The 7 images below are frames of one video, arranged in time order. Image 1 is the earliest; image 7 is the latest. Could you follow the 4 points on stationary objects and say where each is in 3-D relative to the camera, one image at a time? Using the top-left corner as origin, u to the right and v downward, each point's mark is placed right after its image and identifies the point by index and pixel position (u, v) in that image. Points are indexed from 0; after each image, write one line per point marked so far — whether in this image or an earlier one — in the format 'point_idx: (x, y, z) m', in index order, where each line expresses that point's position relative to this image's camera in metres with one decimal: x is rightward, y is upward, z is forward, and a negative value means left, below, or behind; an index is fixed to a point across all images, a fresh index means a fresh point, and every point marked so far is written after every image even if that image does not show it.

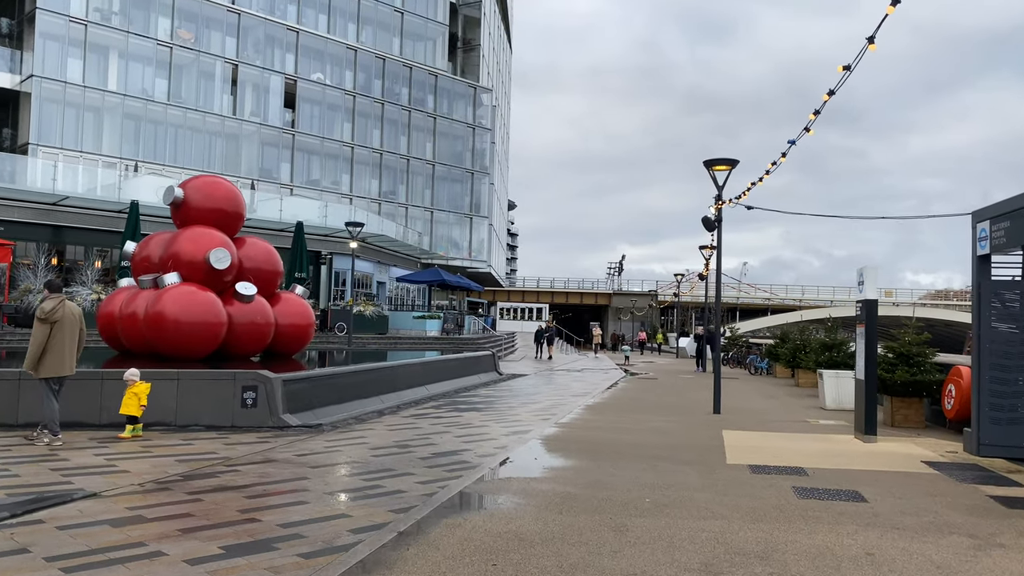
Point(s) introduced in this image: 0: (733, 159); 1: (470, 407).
0: (+3.7, +2.2, +13.4) m
1: (-0.7, -2.0, +13.6) m
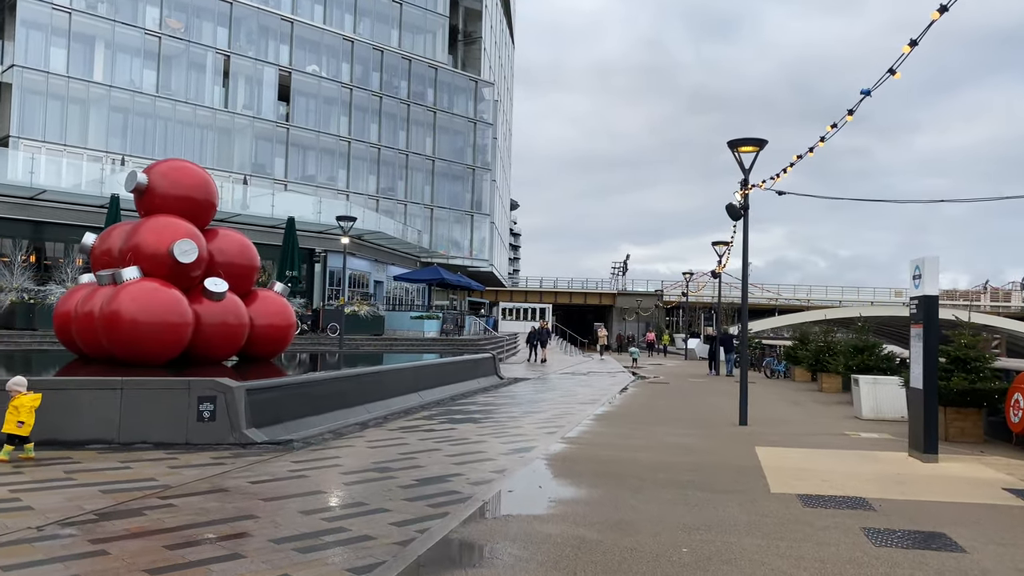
0: (+3.7, +2.2, +12.0) m
1: (-0.7, -2.0, +12.1) m
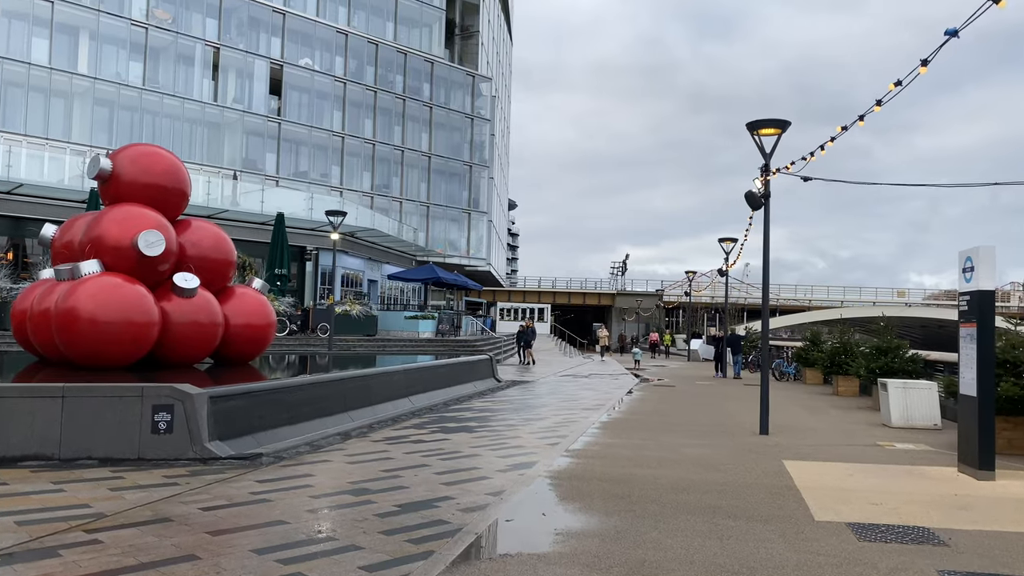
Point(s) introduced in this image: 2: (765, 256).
0: (+3.7, +2.3, +10.9) m
1: (-0.7, -1.9, +11.0) m
2: (+3.4, +0.4, +10.9) m
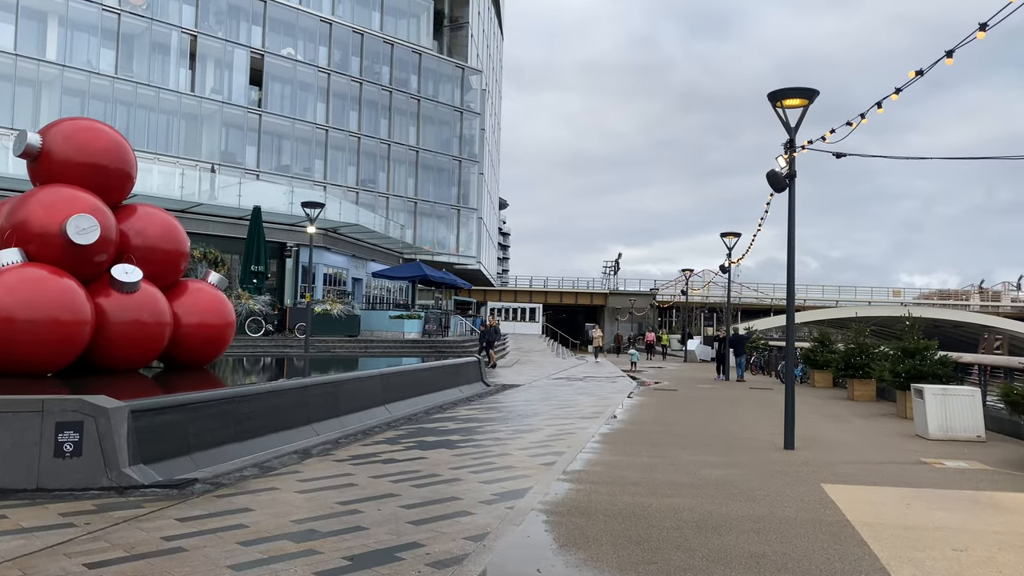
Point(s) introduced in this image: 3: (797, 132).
0: (+3.6, +2.4, +9.6) m
1: (-0.9, -1.8, +9.6) m
2: (+3.3, +0.5, +9.5) m
3: (+3.4, +1.9, +9.6) m
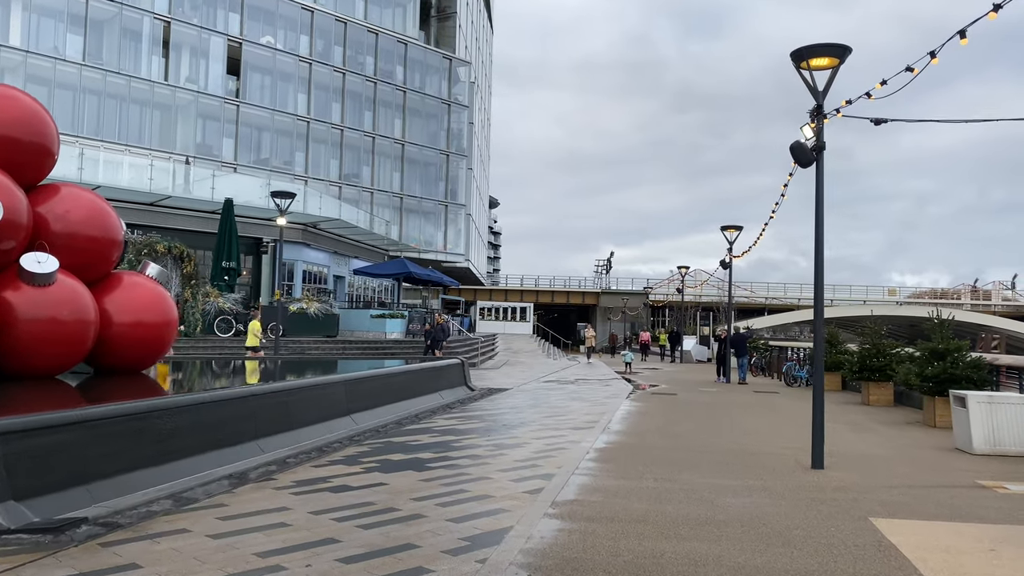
0: (+3.4, +2.4, +8.2) m
1: (-1.1, -1.7, +8.2) m
2: (+3.1, +0.6, +8.1) m
3: (+3.2, +2.0, +8.2) m
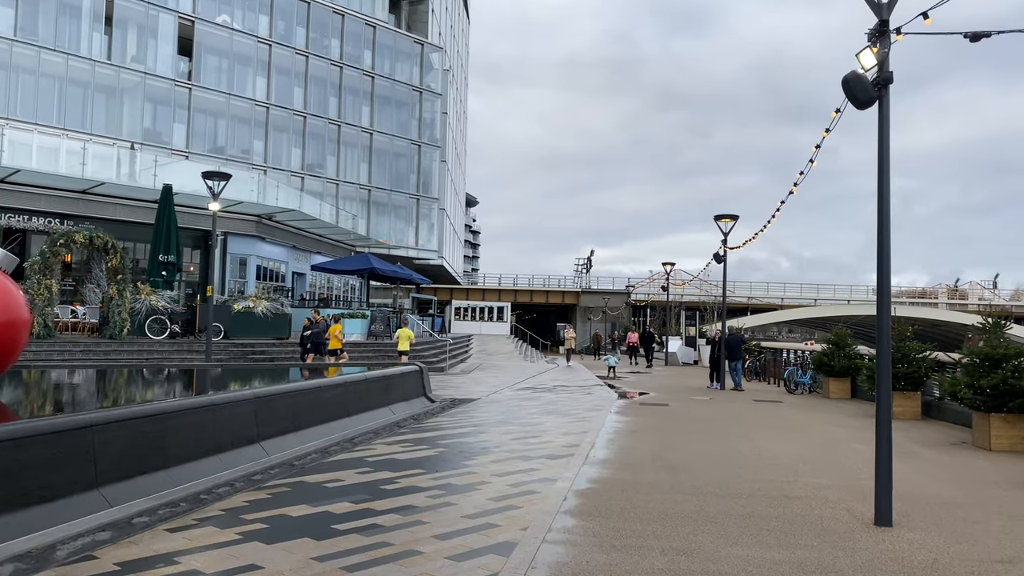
0: (+3.0, +2.5, +5.9) m
1: (-1.5, -1.6, +5.9) m
2: (+2.7, +0.7, +5.9) m
3: (+2.8, +2.1, +6.0) m
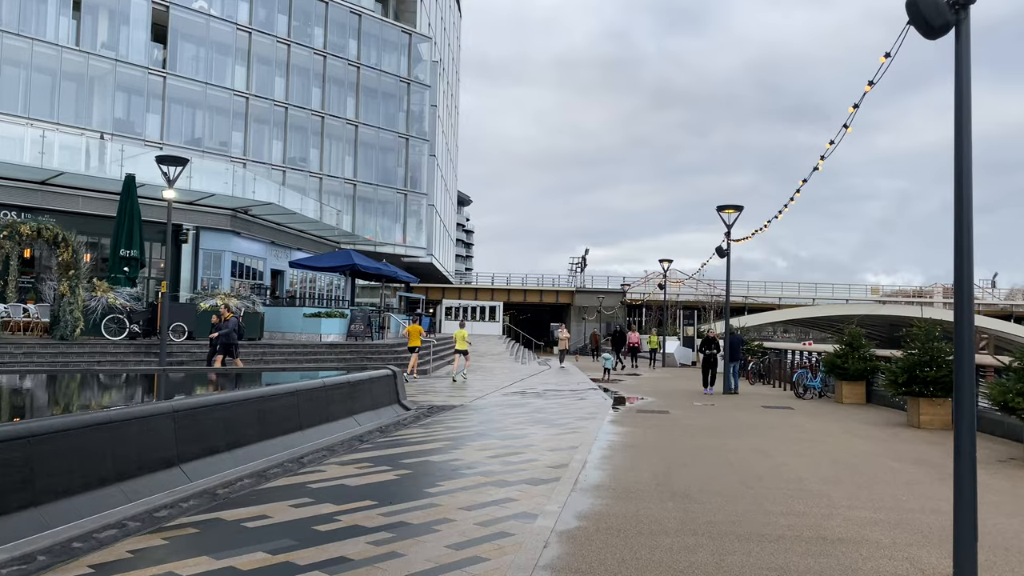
0: (+2.8, +2.6, +4.5) m
1: (-1.7, -1.6, +4.4) m
2: (+2.5, +0.8, +4.5) m
3: (+2.6, +2.2, +4.6) m
